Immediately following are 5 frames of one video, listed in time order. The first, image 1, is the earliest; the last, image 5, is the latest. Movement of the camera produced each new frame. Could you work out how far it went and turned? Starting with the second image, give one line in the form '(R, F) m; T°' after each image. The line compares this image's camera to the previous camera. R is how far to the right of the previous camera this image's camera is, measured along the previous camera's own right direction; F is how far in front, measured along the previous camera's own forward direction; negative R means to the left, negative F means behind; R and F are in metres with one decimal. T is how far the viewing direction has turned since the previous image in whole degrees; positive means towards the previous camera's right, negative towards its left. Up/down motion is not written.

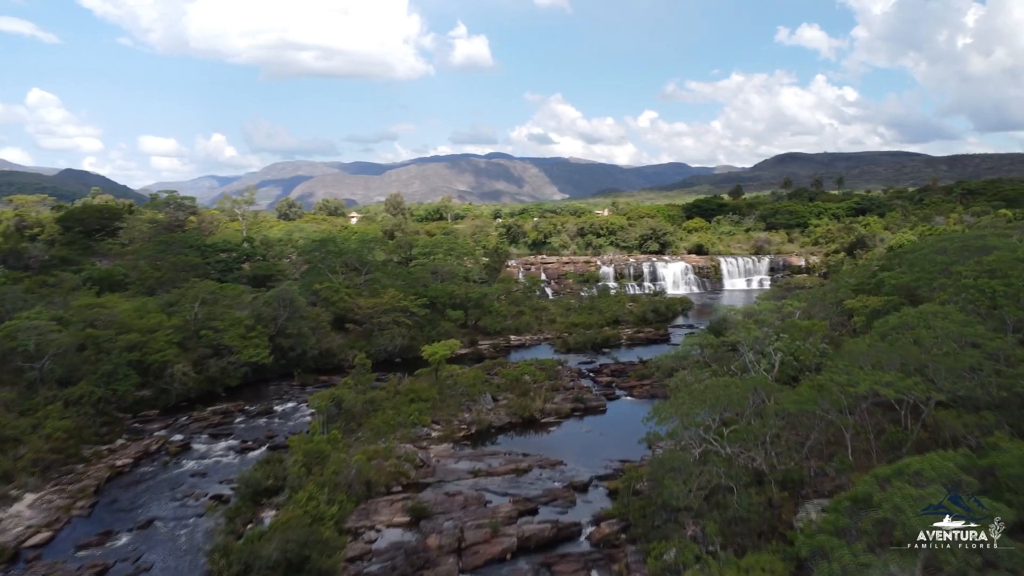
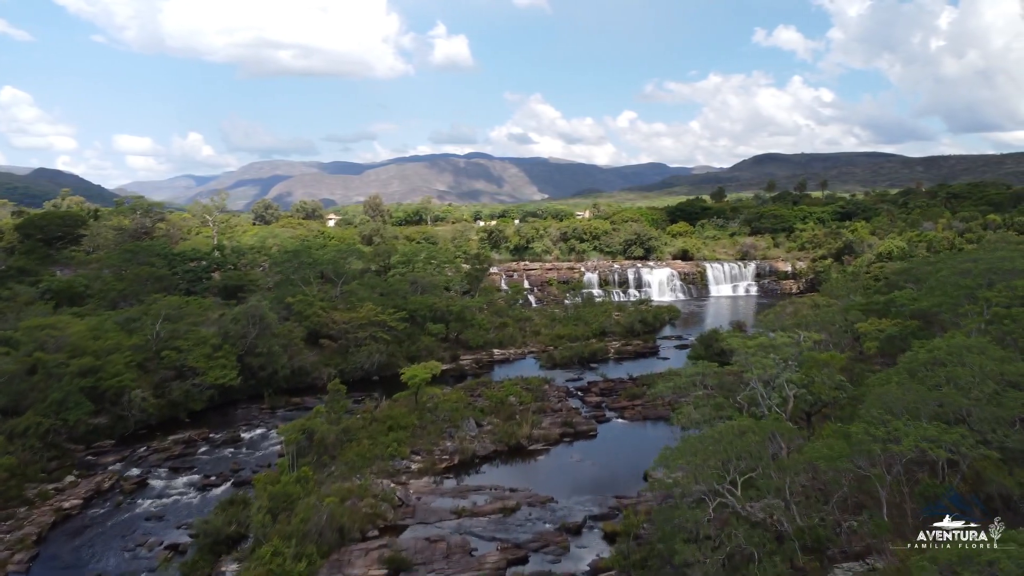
(-0.1, +1.3) m; +2°
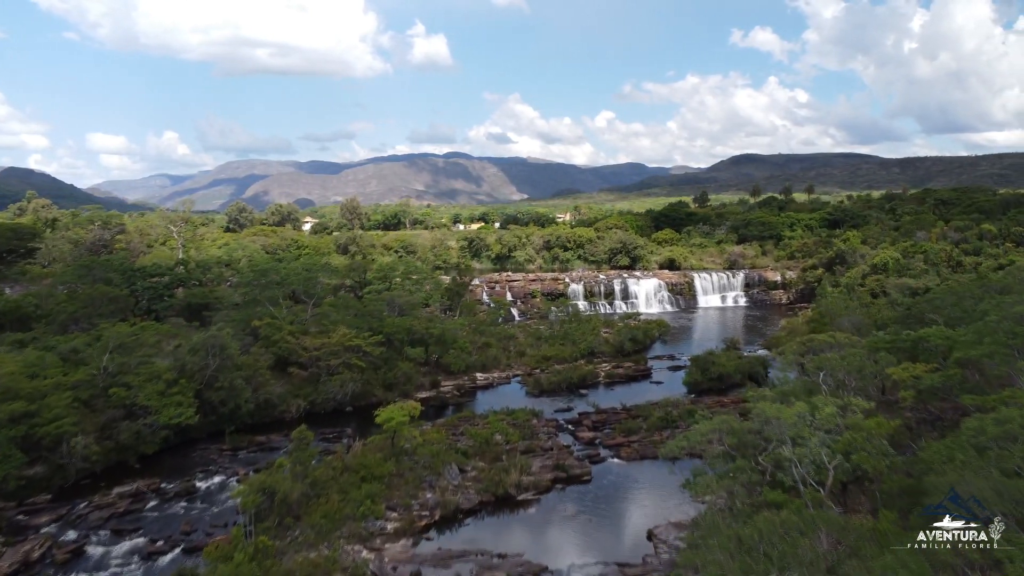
(-0.1, +1.9) m; +2°
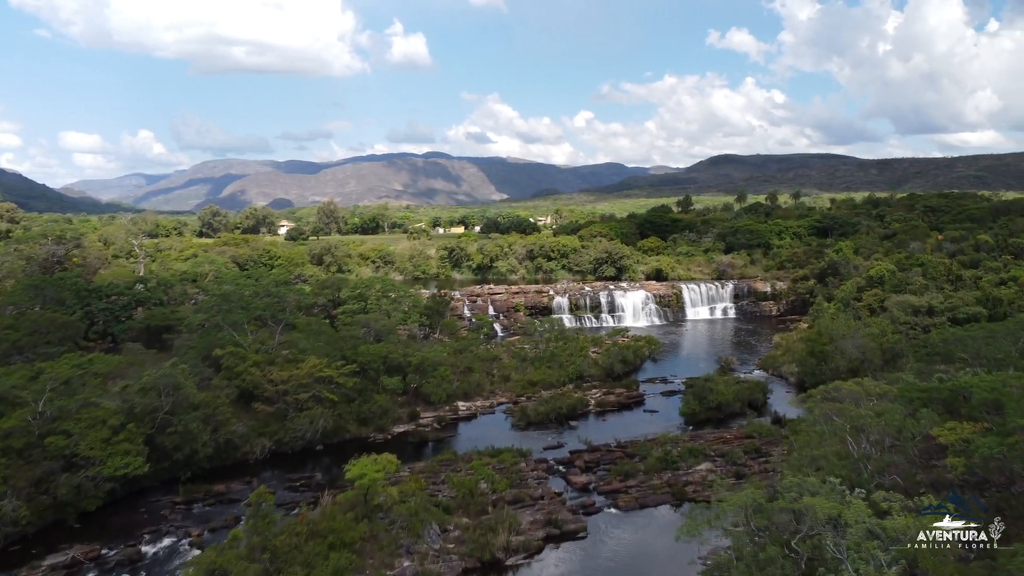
(-0.1, +1.9) m; +2°
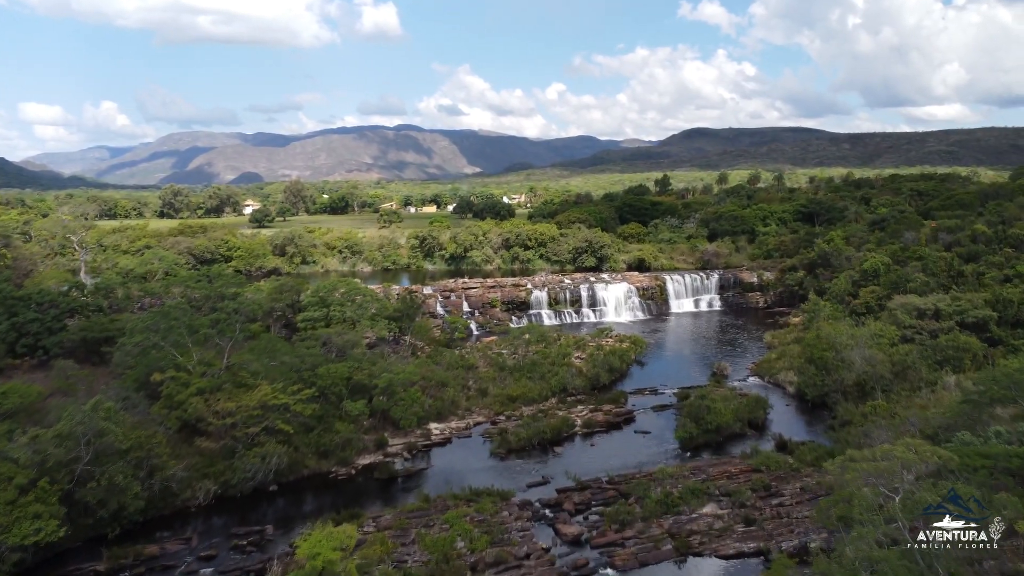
(-0.1, +2.8) m; +3°
